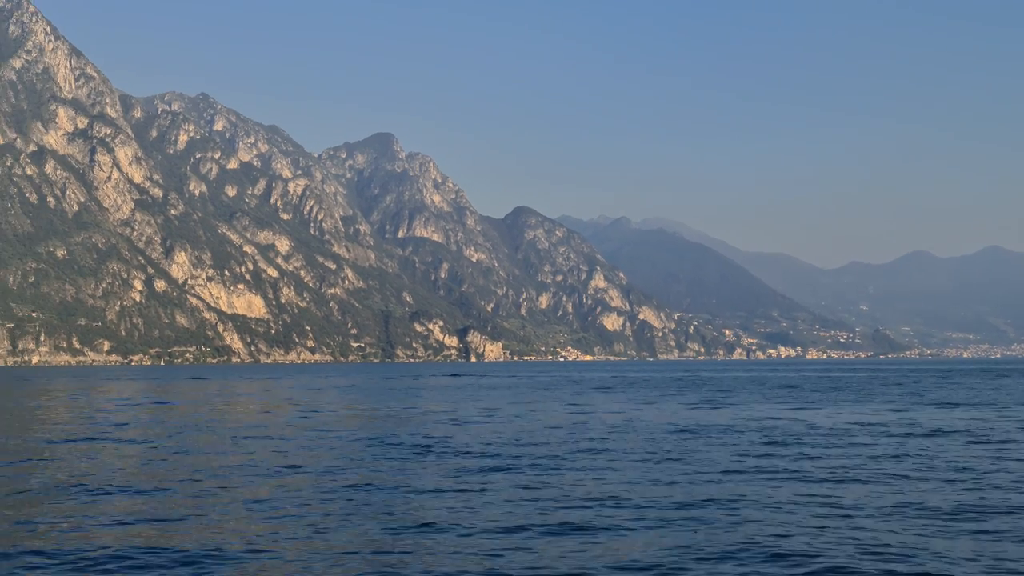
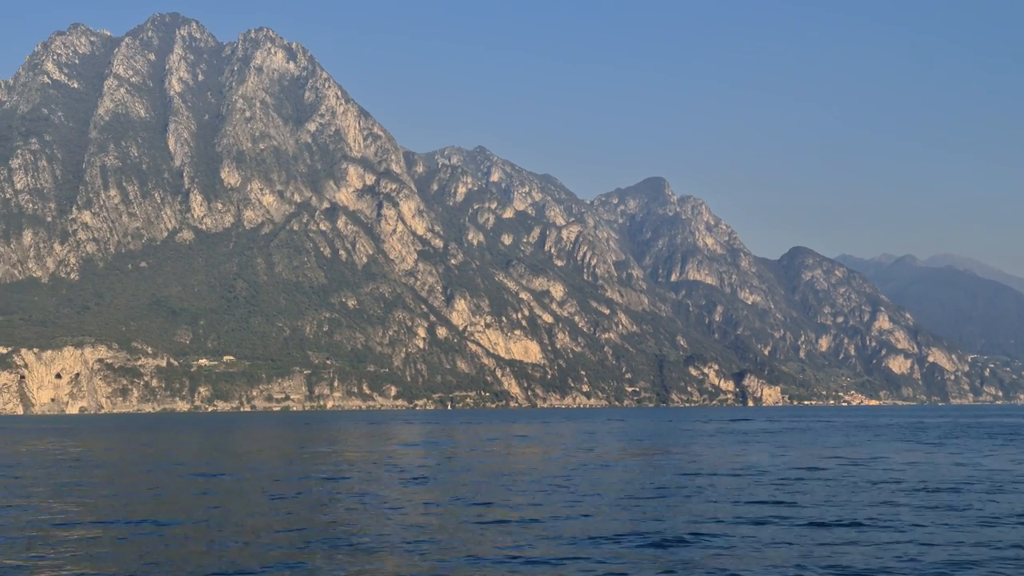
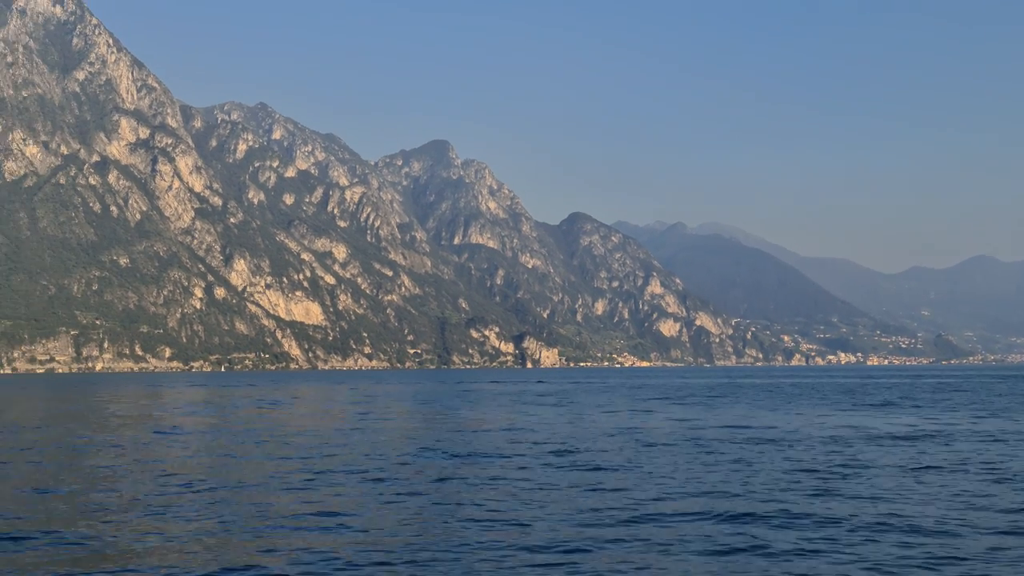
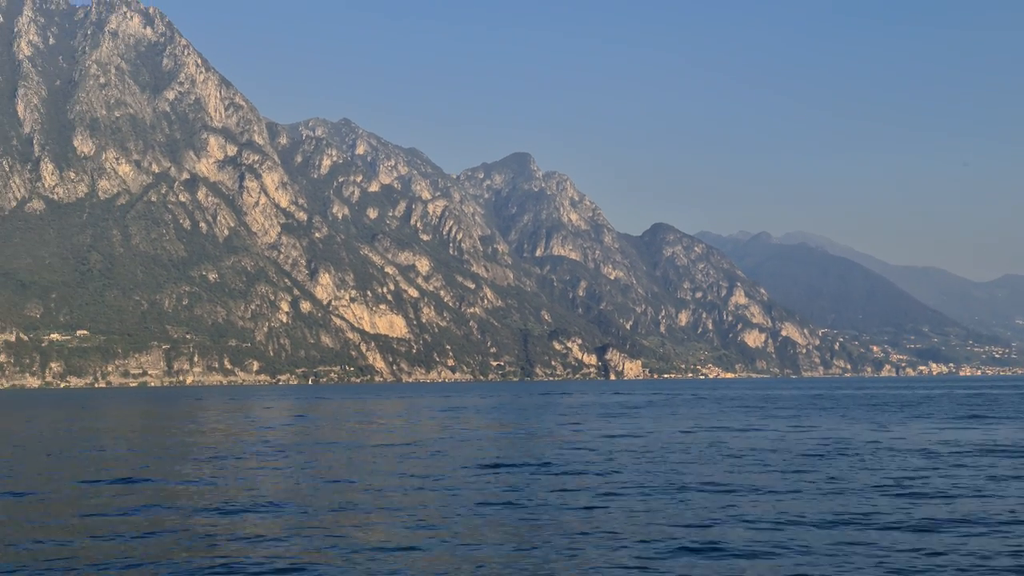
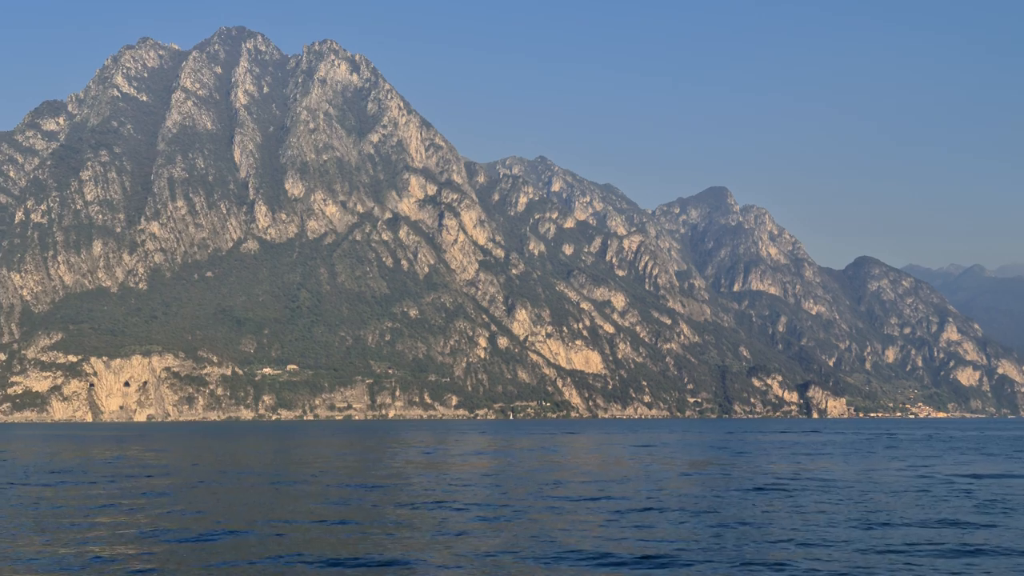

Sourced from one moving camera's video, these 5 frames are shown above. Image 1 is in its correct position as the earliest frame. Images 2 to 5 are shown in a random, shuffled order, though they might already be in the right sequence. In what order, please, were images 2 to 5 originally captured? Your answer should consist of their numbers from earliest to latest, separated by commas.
3, 4, 2, 5
